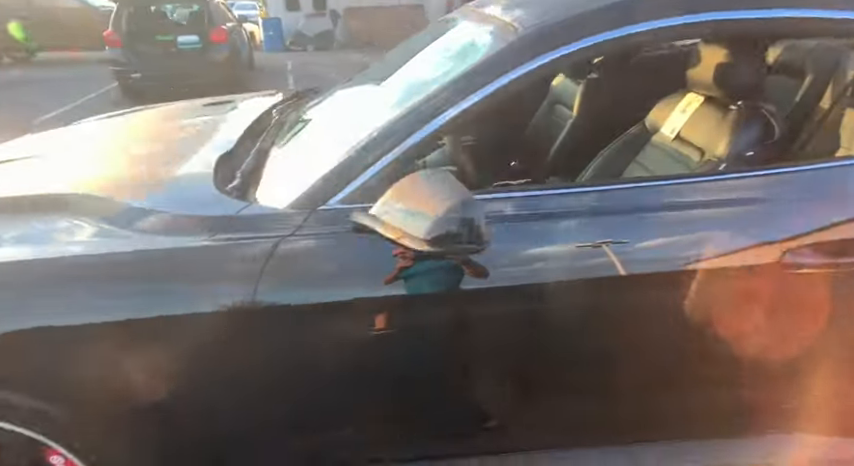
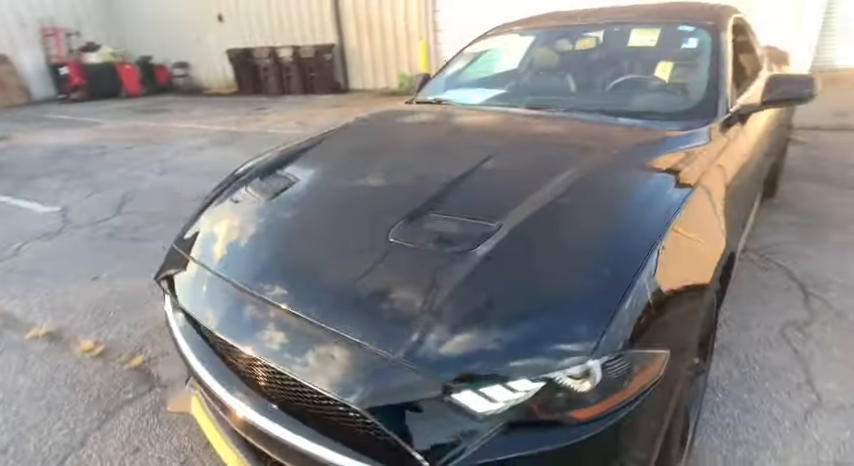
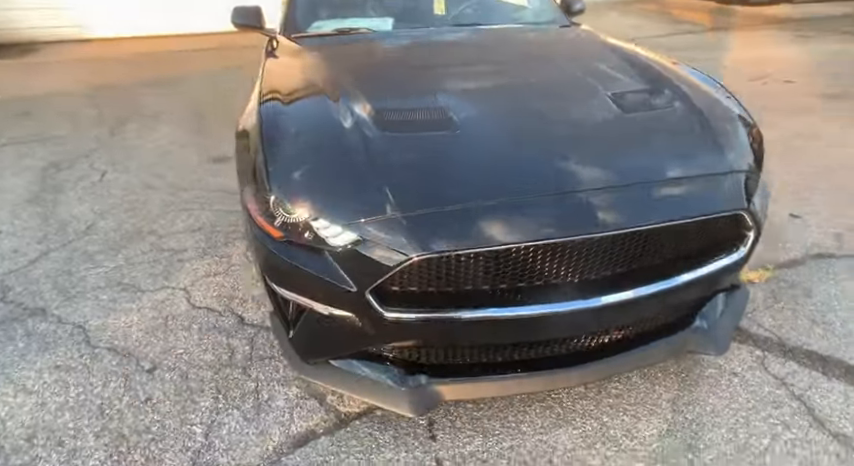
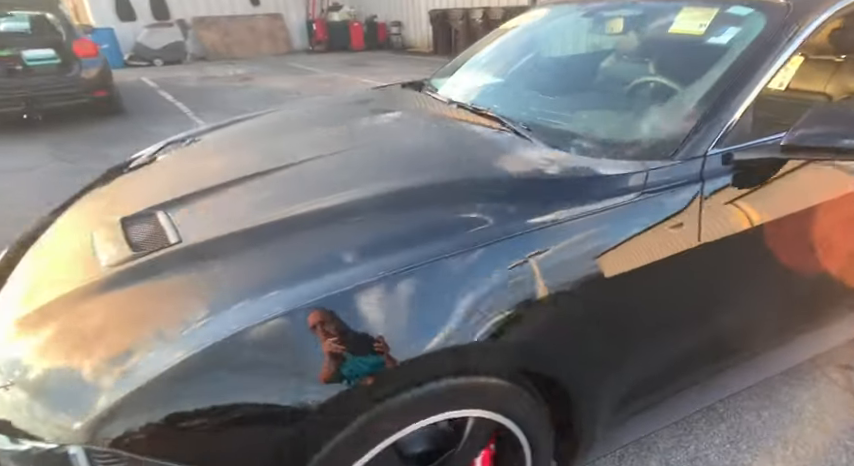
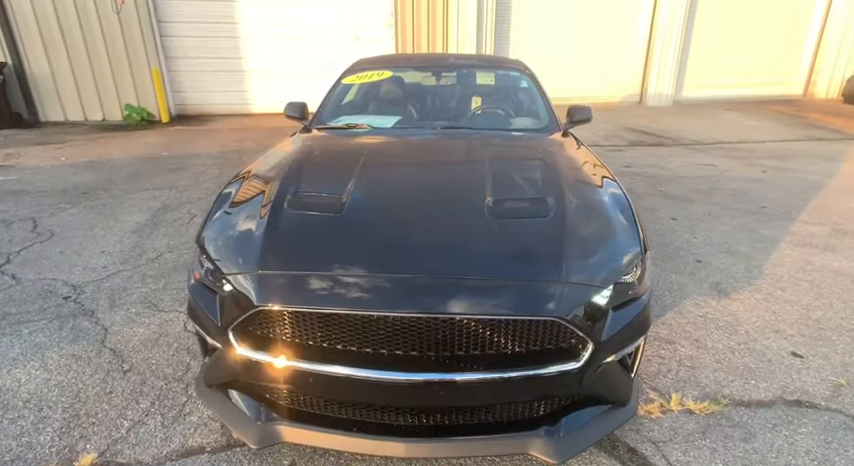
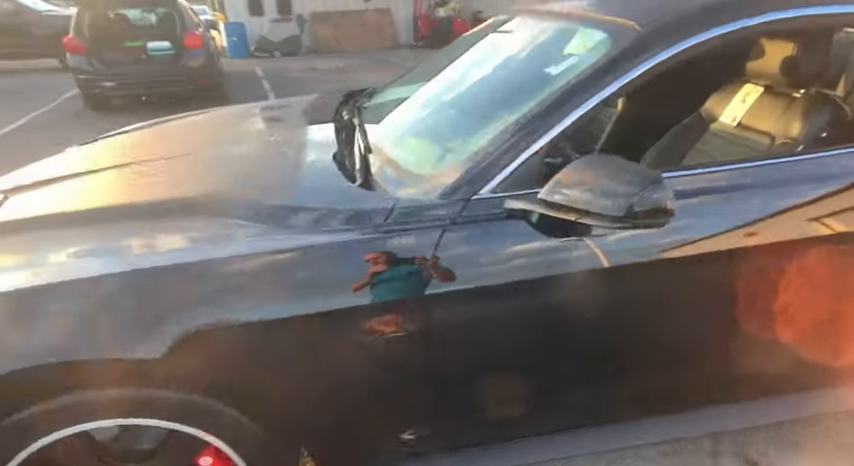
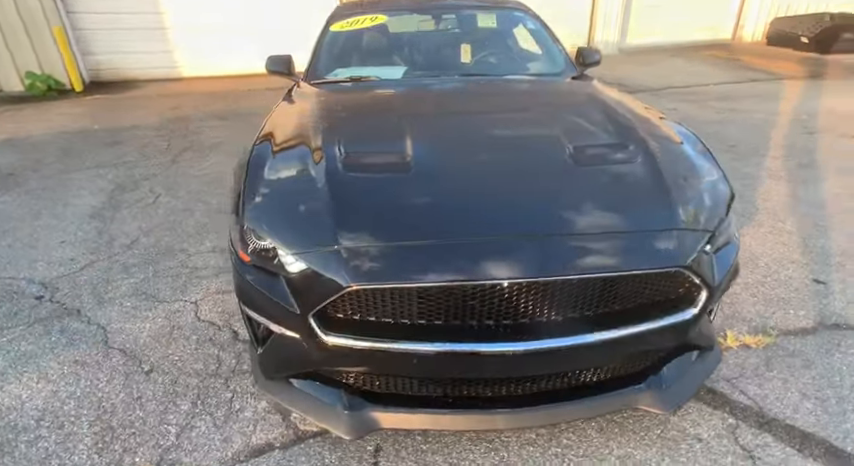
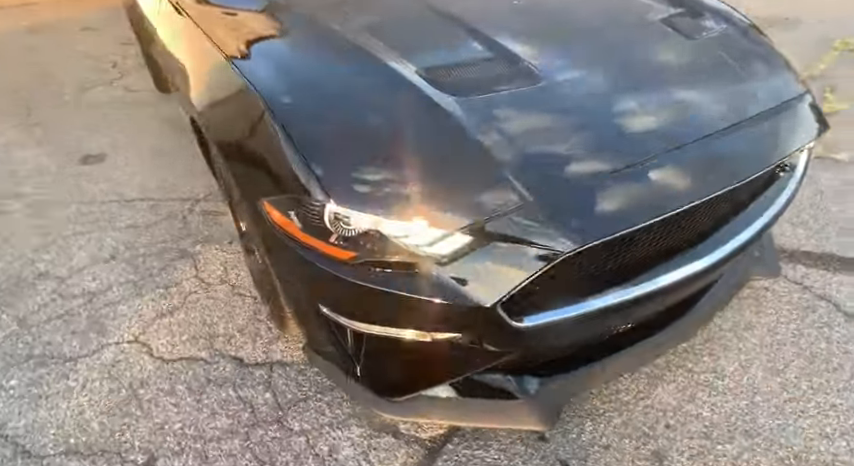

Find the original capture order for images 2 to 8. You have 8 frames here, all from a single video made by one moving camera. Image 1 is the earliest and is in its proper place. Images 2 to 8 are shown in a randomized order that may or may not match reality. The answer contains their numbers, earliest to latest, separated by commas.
6, 4, 2, 5, 7, 3, 8
